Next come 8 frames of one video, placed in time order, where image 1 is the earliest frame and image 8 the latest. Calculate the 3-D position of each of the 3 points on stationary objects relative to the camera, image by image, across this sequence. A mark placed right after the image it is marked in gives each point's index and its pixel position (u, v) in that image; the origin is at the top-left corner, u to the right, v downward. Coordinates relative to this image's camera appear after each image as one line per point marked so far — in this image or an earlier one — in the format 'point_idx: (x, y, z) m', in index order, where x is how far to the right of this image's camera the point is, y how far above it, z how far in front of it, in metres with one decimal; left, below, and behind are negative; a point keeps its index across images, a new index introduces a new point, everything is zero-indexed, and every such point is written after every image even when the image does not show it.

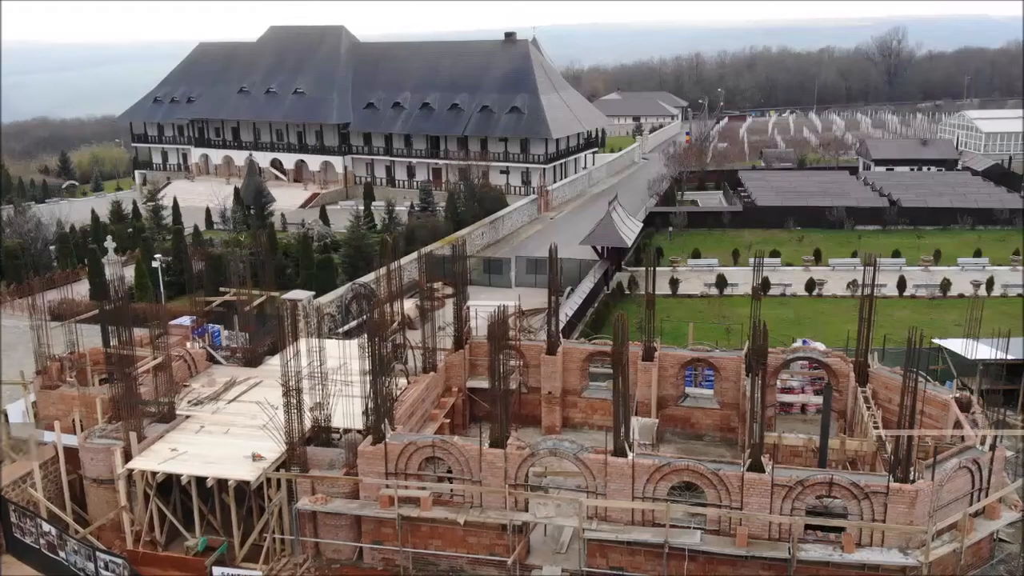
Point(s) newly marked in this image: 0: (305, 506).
0: (-1.8, -2.0, +9.0) m
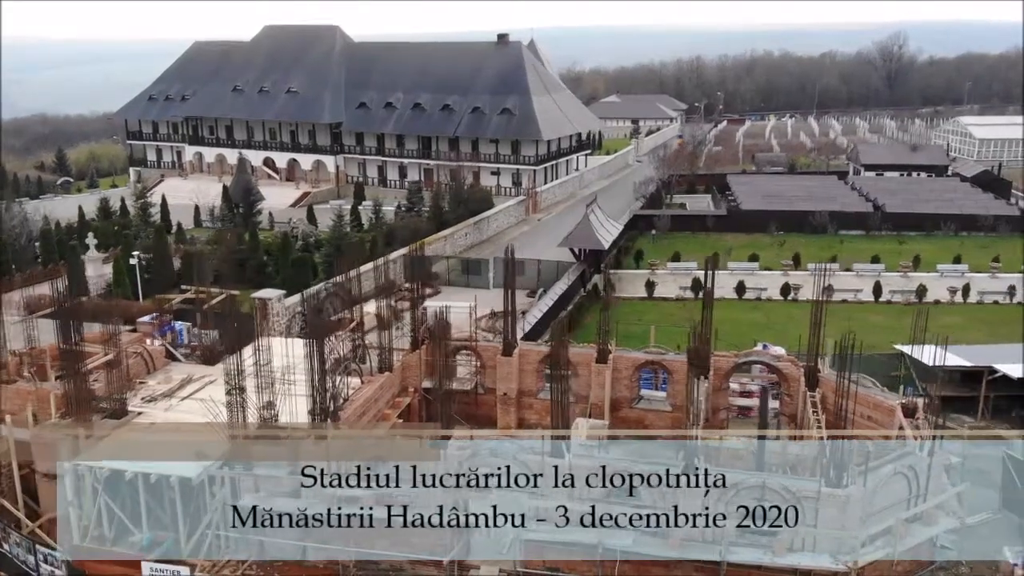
0: (-2.4, -2.0, +9.1) m
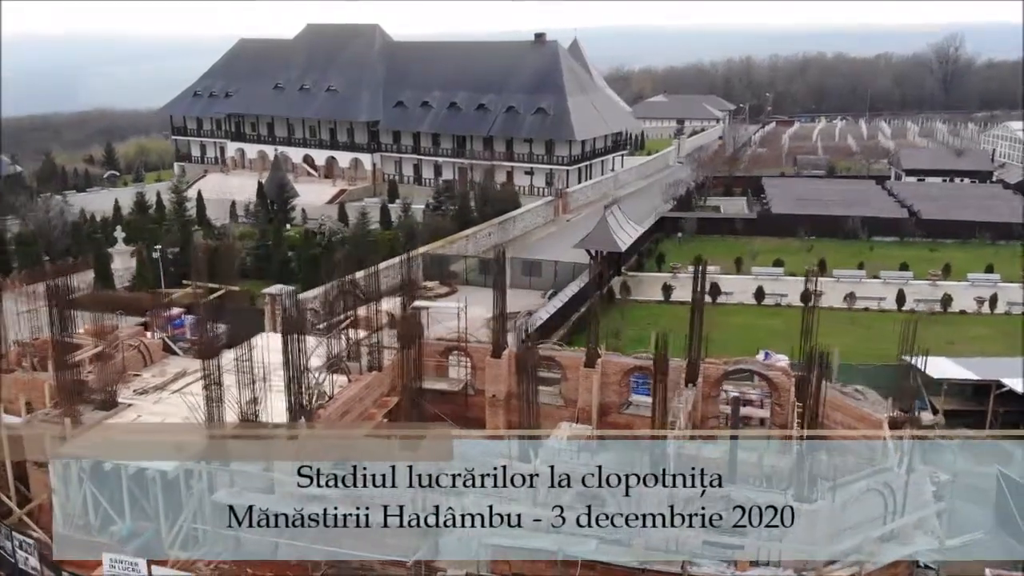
0: (-2.7, -2.0, +9.2) m
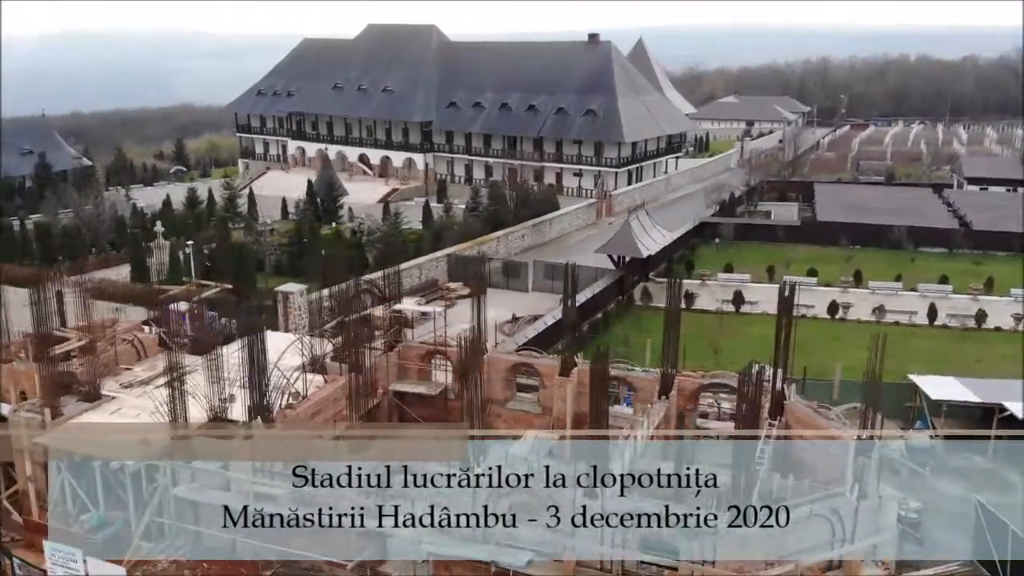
0: (-3.2, -2.0, +9.3) m
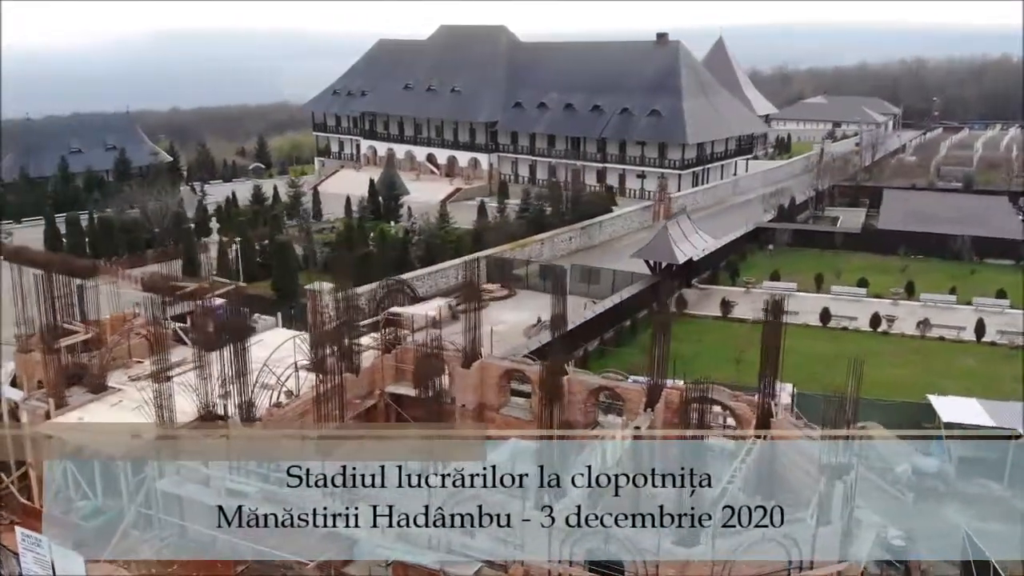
0: (-3.5, -1.9, +9.6) m
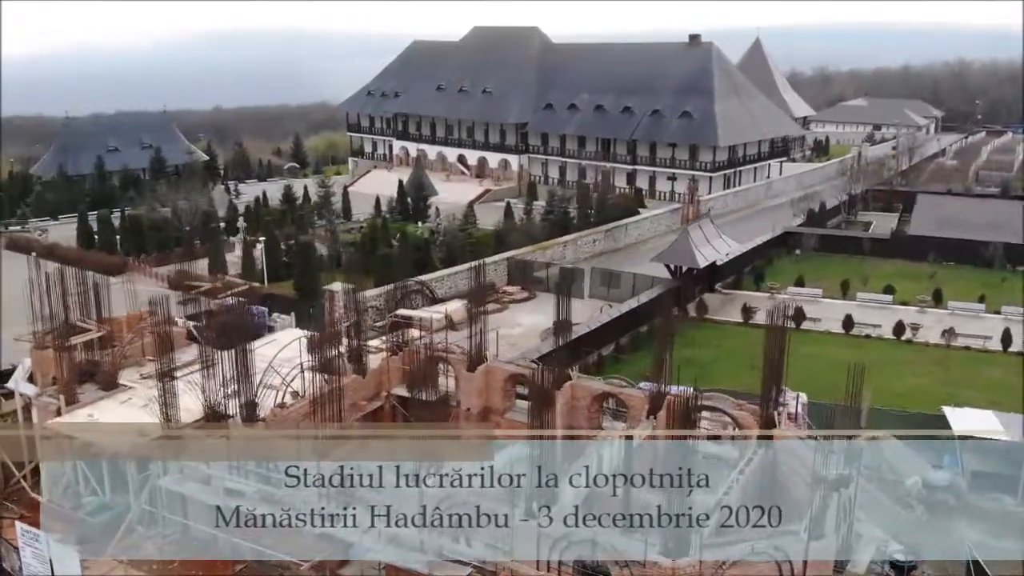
0: (-3.5, -1.9, +9.7) m
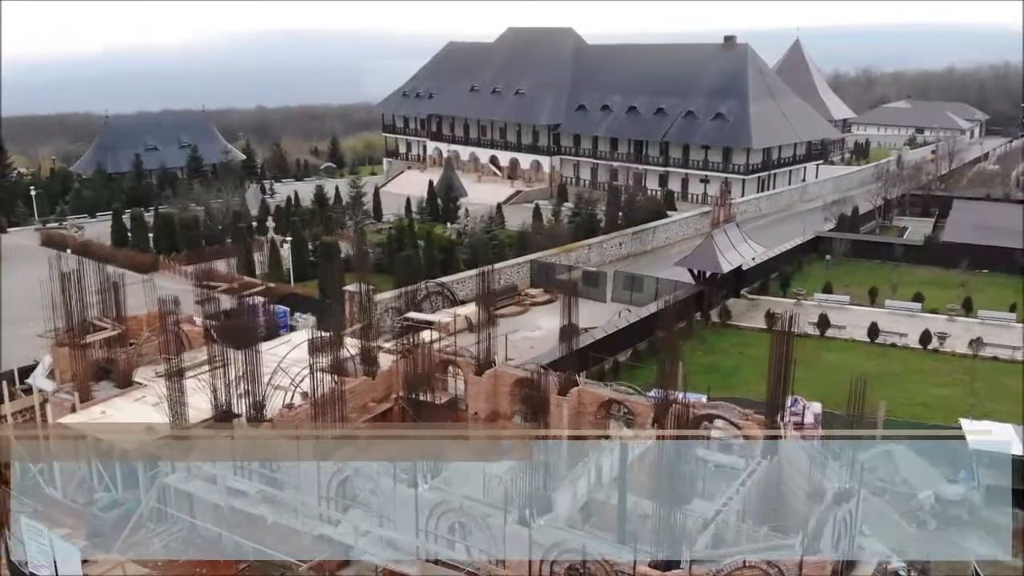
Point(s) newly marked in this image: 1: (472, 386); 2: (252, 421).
0: (-3.5, -2.0, +9.9) m
1: (-0.5, -1.1, +11.4) m
2: (-2.8, -1.4, +10.5) m
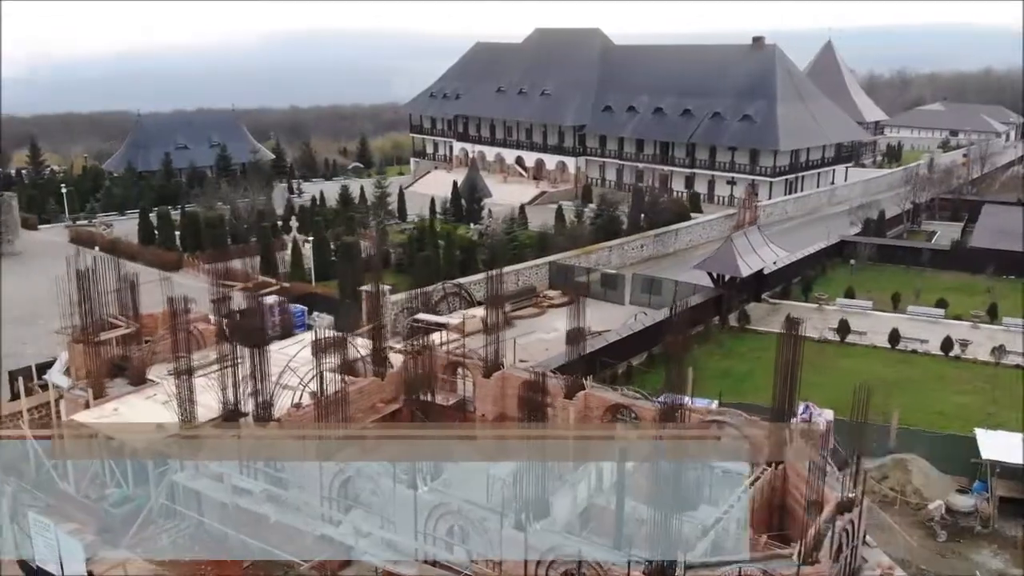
0: (-3.4, -1.9, +10.0) m
1: (-0.4, -1.2, +11.4) m
2: (-2.7, -1.4, +10.6) m
